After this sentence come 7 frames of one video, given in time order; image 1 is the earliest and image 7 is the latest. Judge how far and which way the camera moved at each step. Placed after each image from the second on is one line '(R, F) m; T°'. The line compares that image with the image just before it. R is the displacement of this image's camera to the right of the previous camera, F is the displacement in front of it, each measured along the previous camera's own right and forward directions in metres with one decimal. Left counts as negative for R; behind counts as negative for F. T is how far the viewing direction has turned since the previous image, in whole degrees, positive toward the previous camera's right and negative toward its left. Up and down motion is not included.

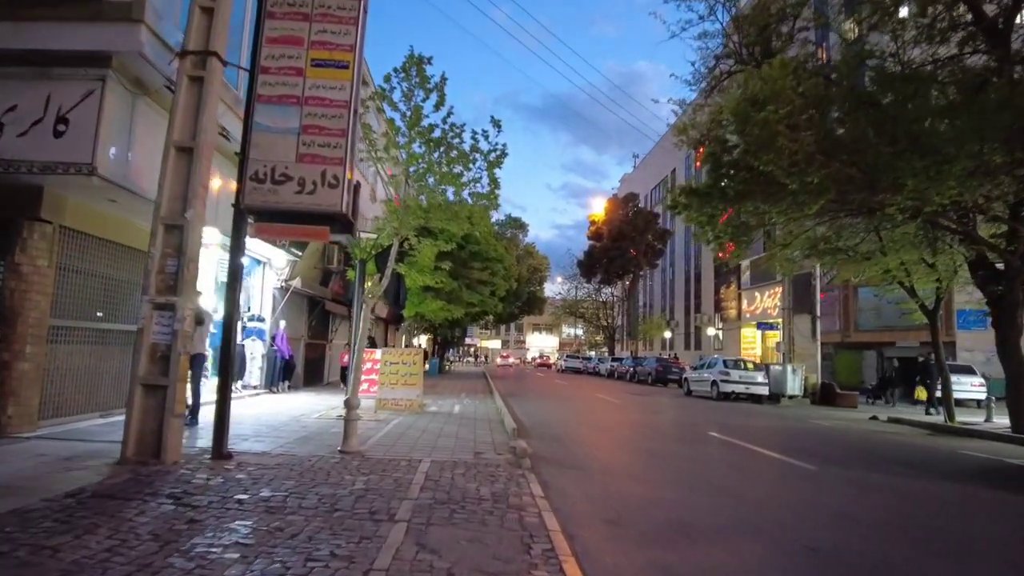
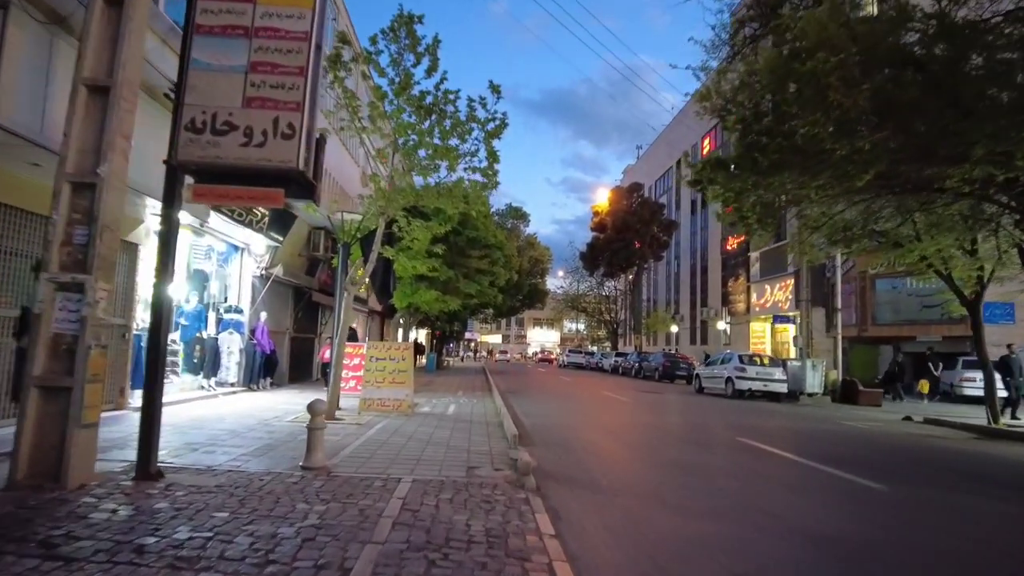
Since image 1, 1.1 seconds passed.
(0.0, +1.6) m; 0°
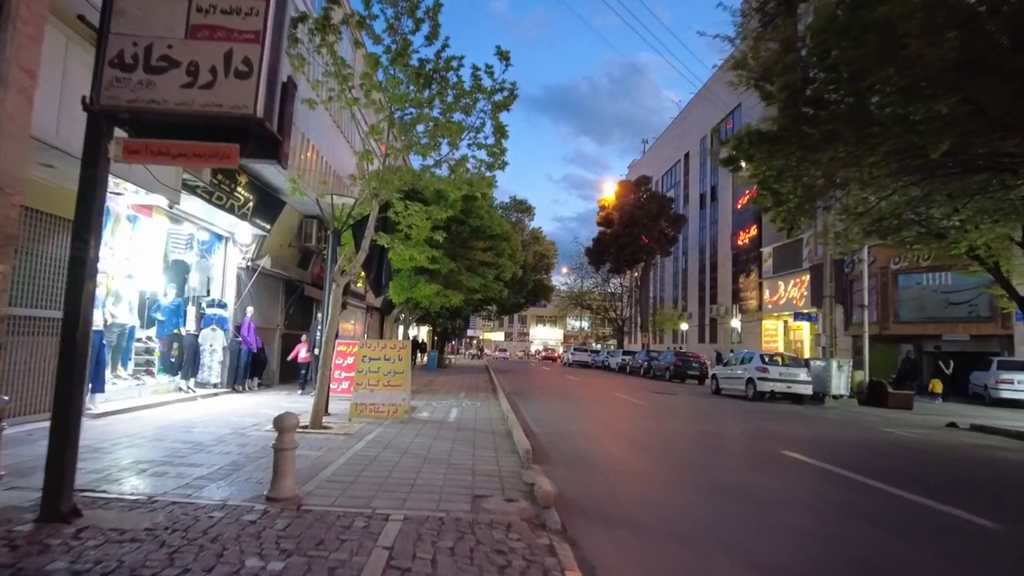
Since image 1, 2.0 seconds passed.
(-0.1, +1.4) m; 0°
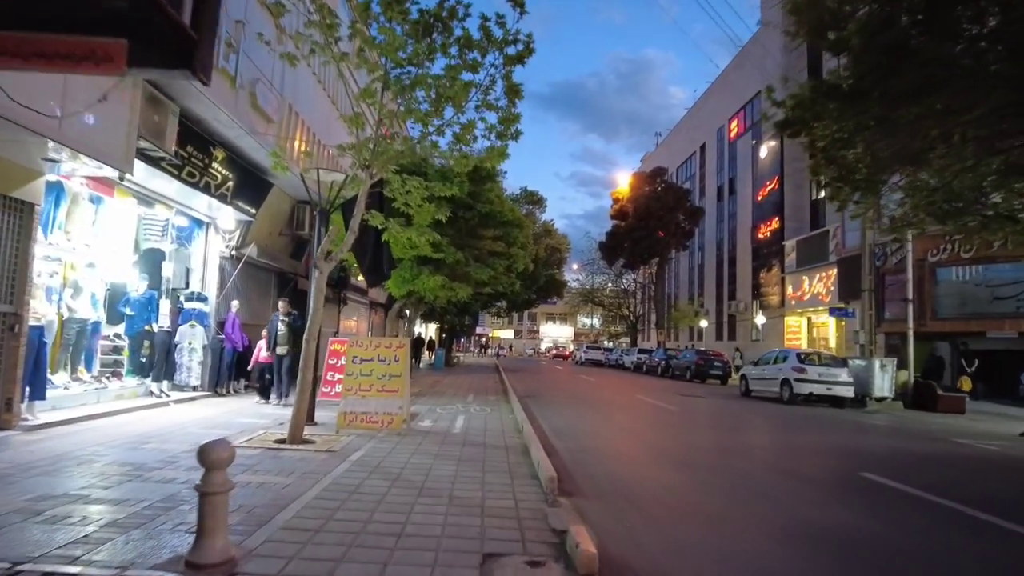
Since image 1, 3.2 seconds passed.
(-0.1, +1.7) m; -1°
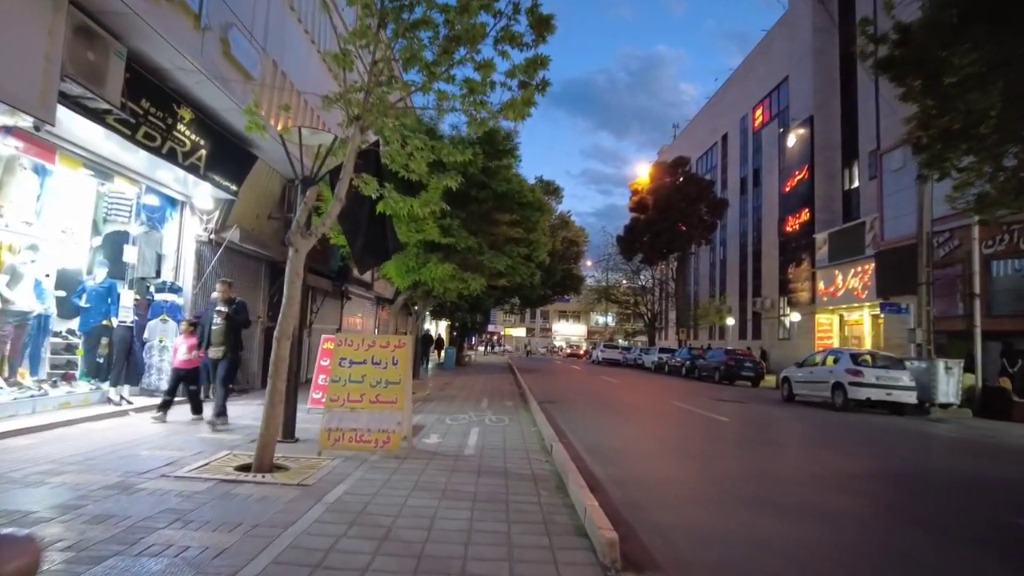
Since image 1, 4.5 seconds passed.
(-0.2, +2.0) m; -1°
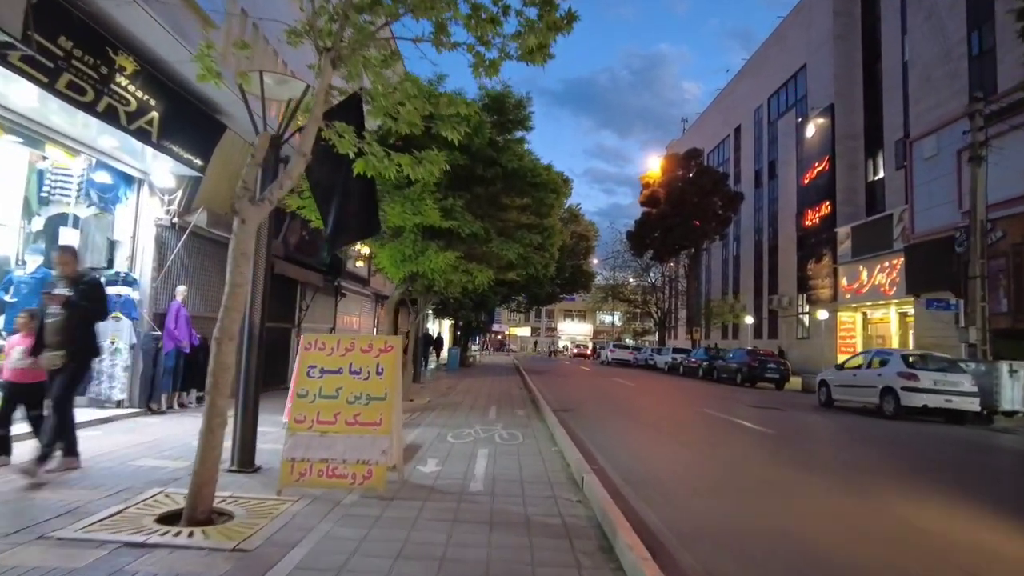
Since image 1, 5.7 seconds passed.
(-0.2, +1.8) m; 0°
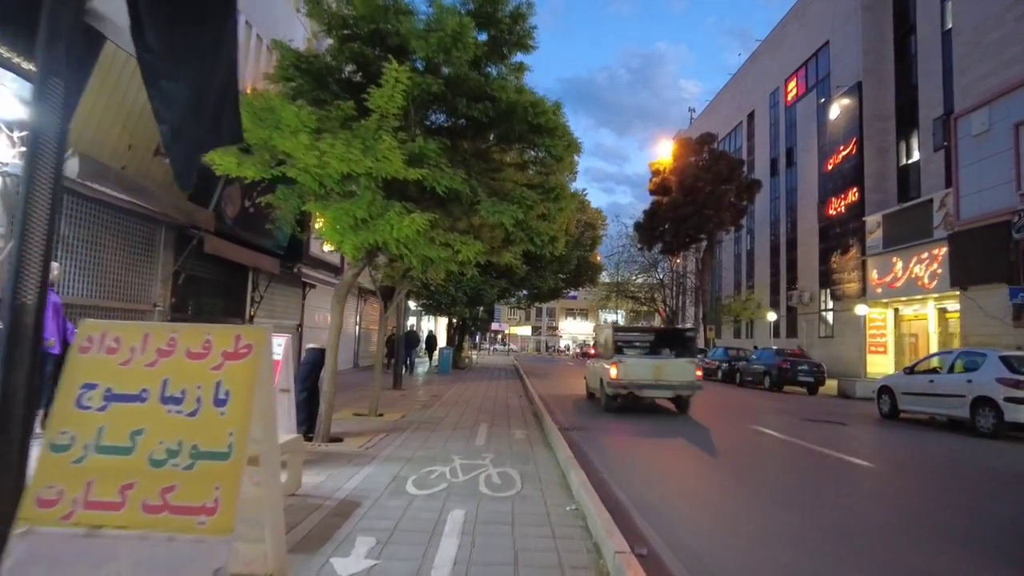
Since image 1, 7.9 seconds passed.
(+0.1, +3.2) m; 0°
